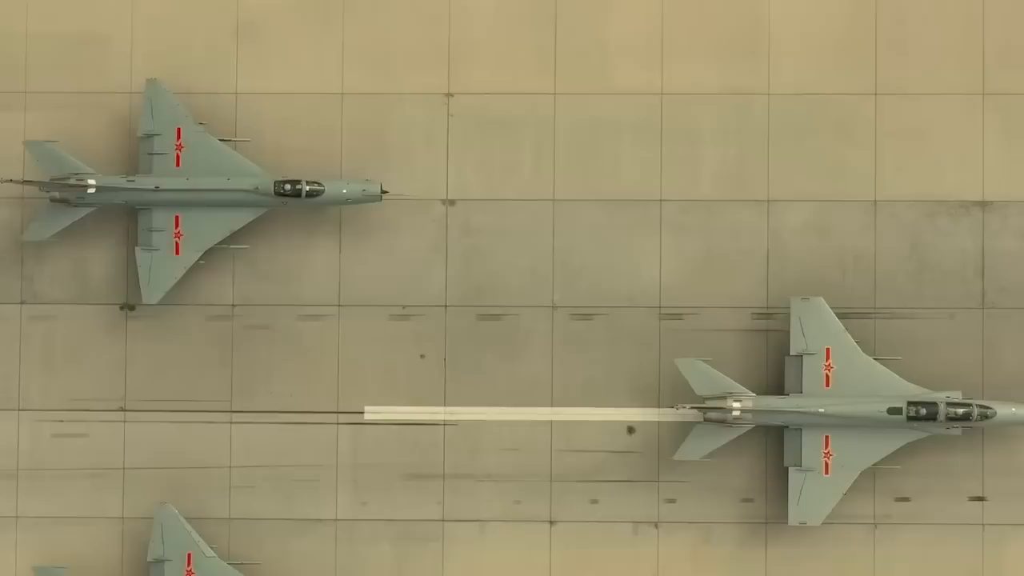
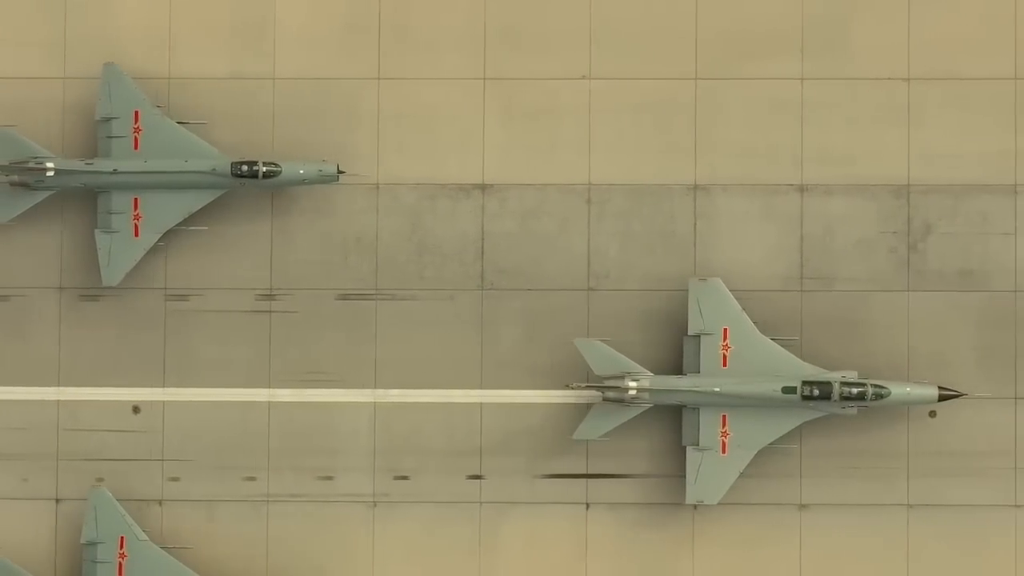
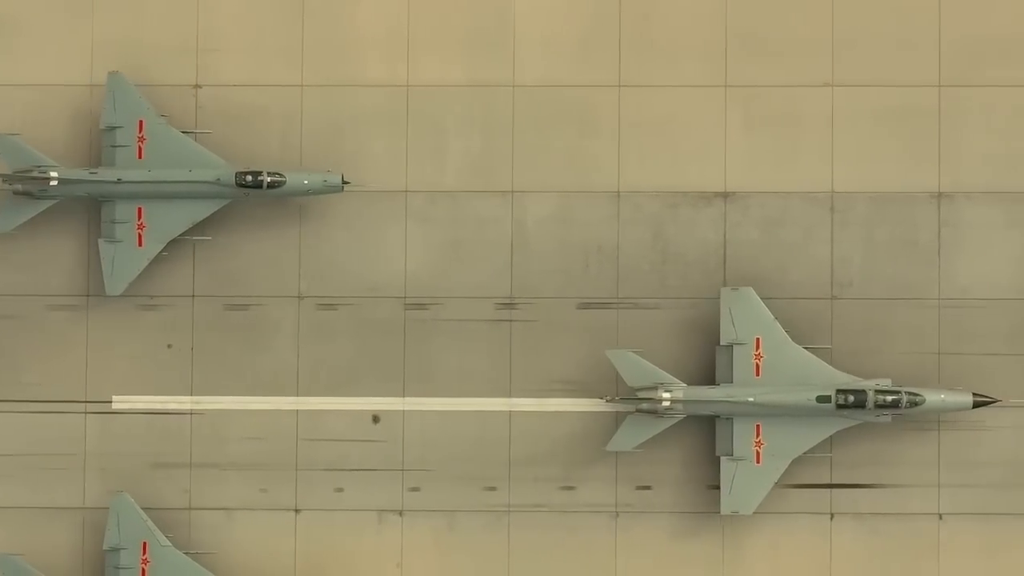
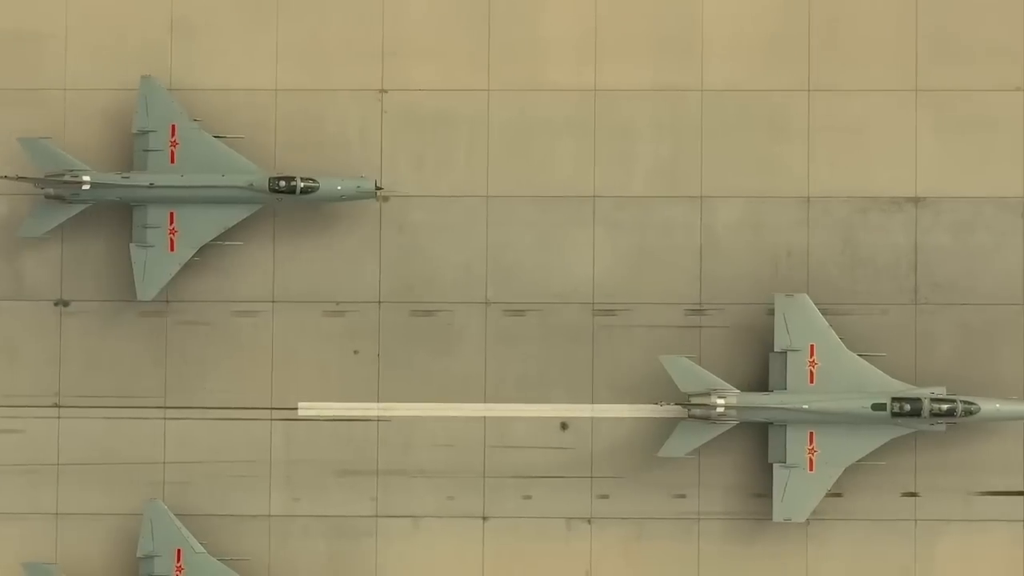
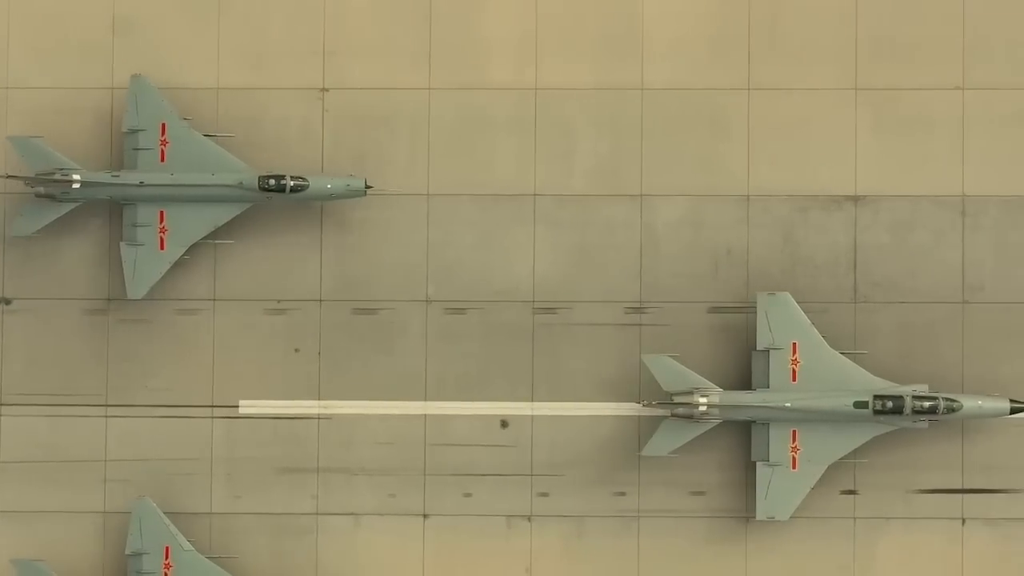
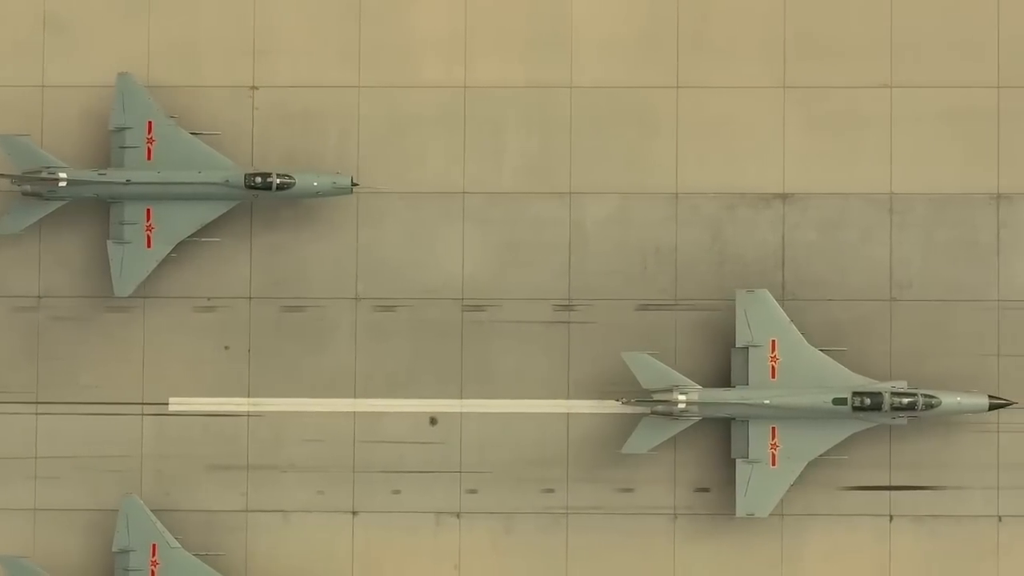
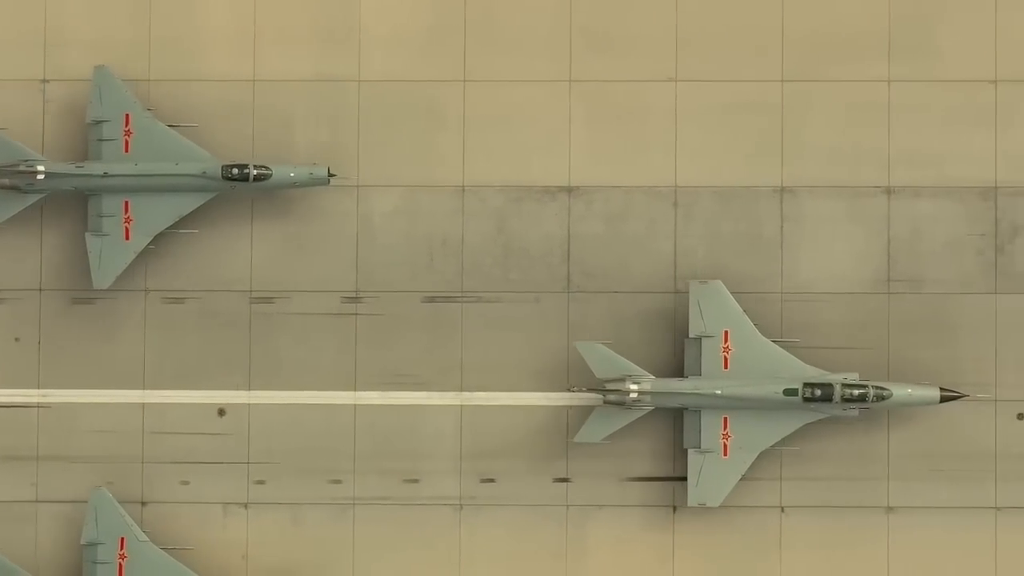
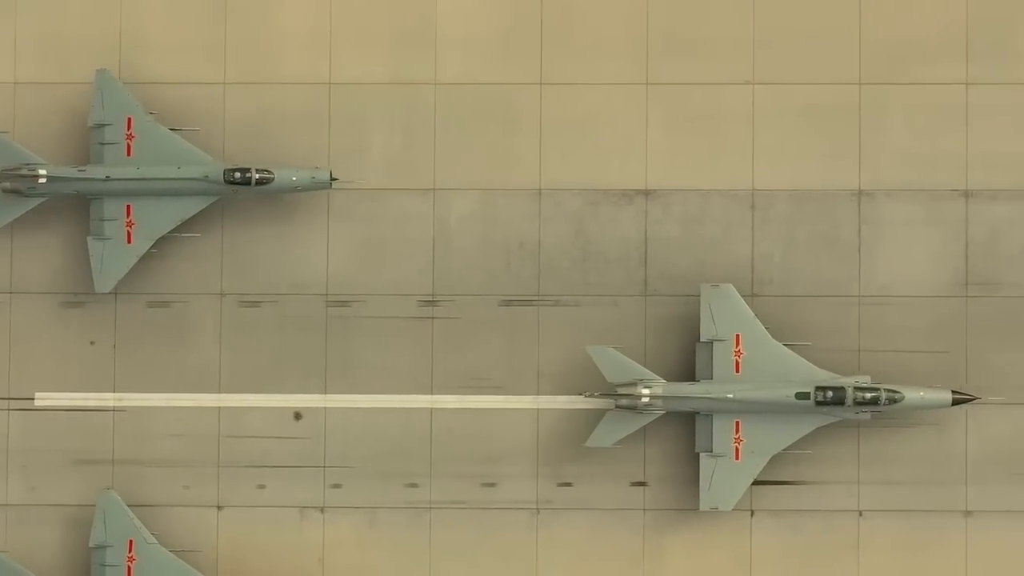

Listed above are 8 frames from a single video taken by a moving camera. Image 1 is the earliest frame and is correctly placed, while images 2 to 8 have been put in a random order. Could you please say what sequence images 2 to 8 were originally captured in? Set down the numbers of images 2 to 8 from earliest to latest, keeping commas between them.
4, 5, 6, 3, 8, 7, 2
